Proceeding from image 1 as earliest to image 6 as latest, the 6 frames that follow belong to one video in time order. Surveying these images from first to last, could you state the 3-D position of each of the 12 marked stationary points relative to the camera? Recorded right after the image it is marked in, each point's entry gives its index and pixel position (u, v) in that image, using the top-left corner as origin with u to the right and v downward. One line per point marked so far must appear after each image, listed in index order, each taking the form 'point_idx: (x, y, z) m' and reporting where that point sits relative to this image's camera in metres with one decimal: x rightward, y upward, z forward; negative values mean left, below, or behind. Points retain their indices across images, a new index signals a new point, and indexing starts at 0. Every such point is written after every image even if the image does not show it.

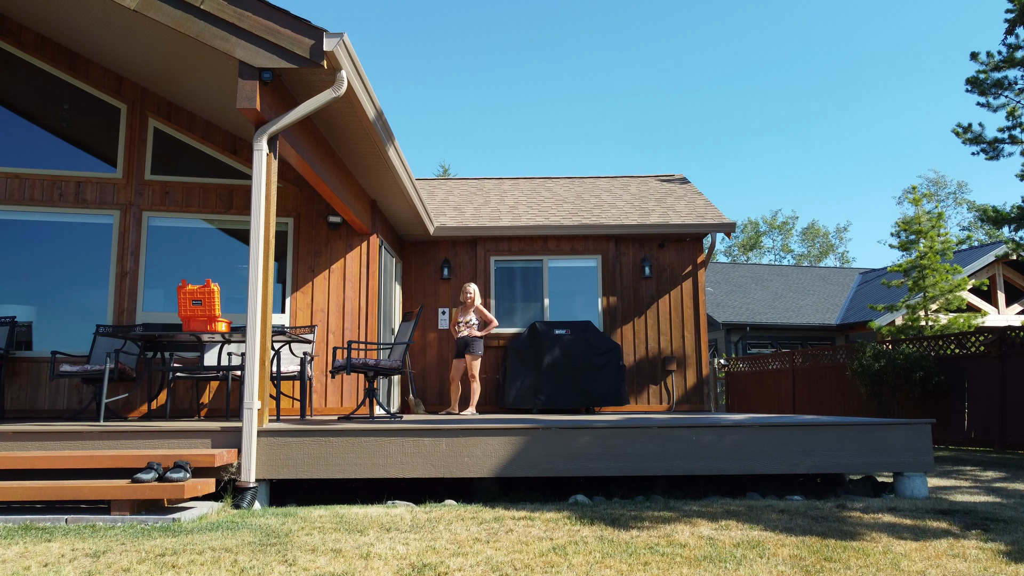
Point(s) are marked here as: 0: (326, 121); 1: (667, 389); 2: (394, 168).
0: (-1.9, +1.7, +5.5) m
1: (+2.6, -1.7, +9.1) m
2: (-1.4, +1.4, +6.4) m
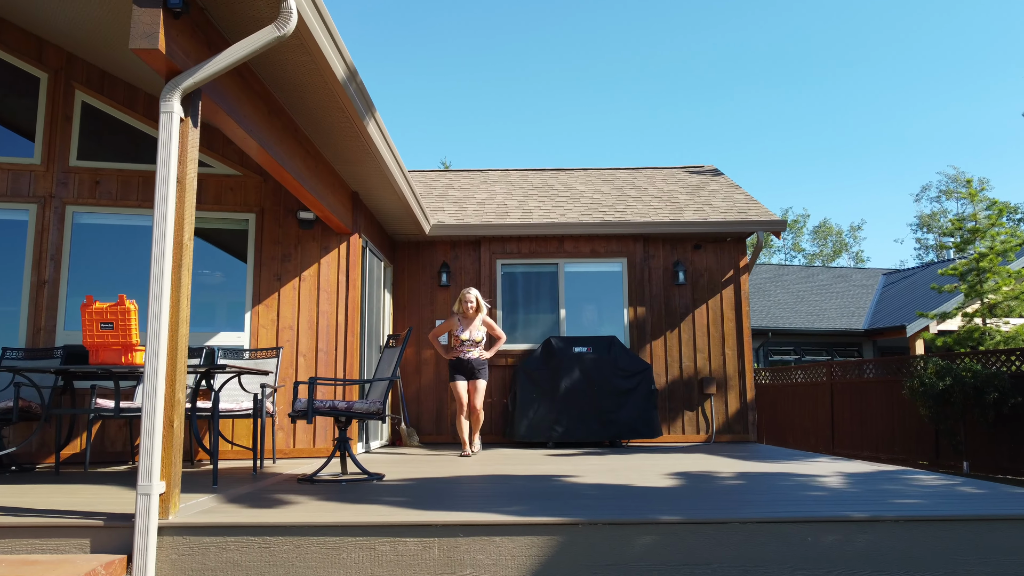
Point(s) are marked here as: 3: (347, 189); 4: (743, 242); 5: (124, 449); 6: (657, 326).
0: (-1.8, +1.6, +4.1) m
1: (+2.7, -1.8, +7.7) m
2: (-1.3, +1.3, +5.0) m
3: (-1.8, +1.1, +6.0) m
4: (+3.4, +0.7, +8.1) m
5: (-3.9, -1.6, +5.4) m
6: (+2.1, -0.6, +7.8) m
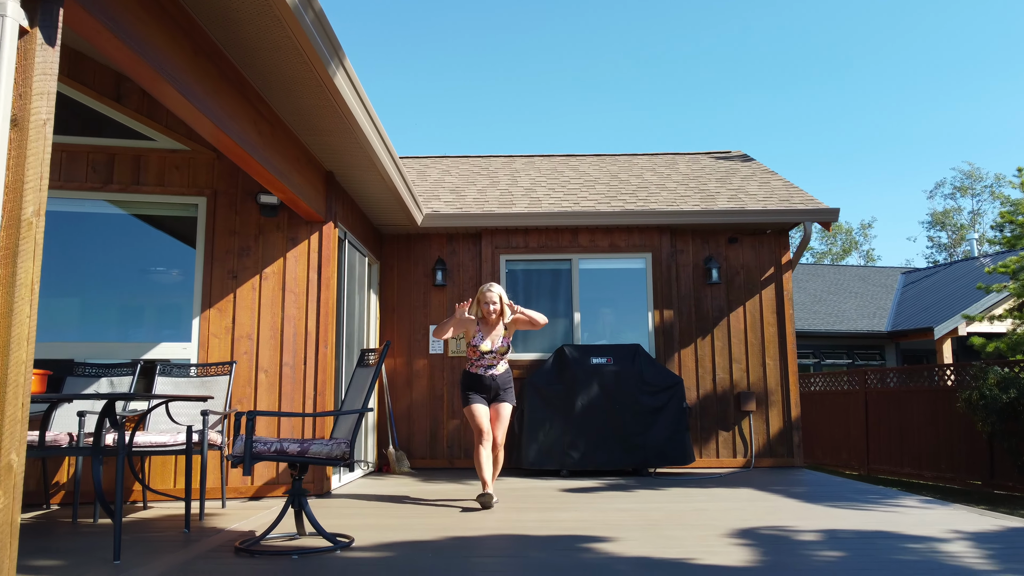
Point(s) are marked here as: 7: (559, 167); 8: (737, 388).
0: (-1.7, +1.6, +3.1) m
1: (+2.8, -1.8, +6.6) m
2: (-1.2, +1.3, +3.9) m
3: (-1.8, +1.1, +4.9) m
4: (+3.5, +0.7, +7.0) m
5: (-3.8, -1.6, +4.4) m
6: (+2.2, -0.6, +6.7) m
7: (+0.7, +1.9, +8.6) m
8: (+2.8, -1.2, +6.7) m
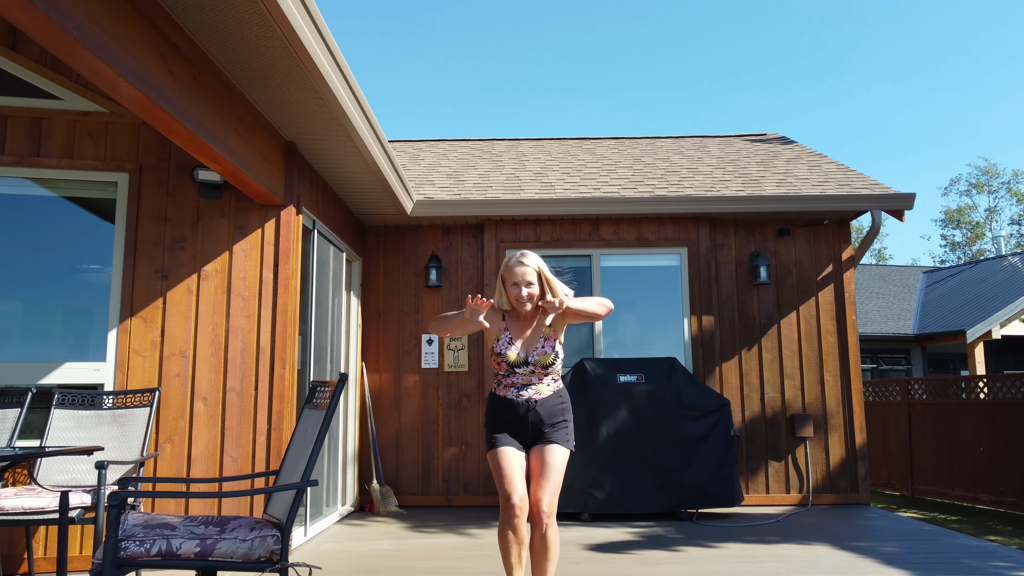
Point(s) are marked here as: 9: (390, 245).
0: (-1.6, +1.6, +2.0) m
1: (+2.9, -1.8, +5.5) m
2: (-1.1, +1.3, +2.8) m
3: (-1.7, +1.1, +3.8) m
4: (+3.6, +0.7, +5.9) m
5: (-3.8, -1.7, +3.3) m
6: (+2.3, -0.6, +5.6) m
7: (+0.8, +1.9, +7.5) m
8: (+2.9, -1.2, +5.6) m
9: (-1.3, +0.5, +5.9) m
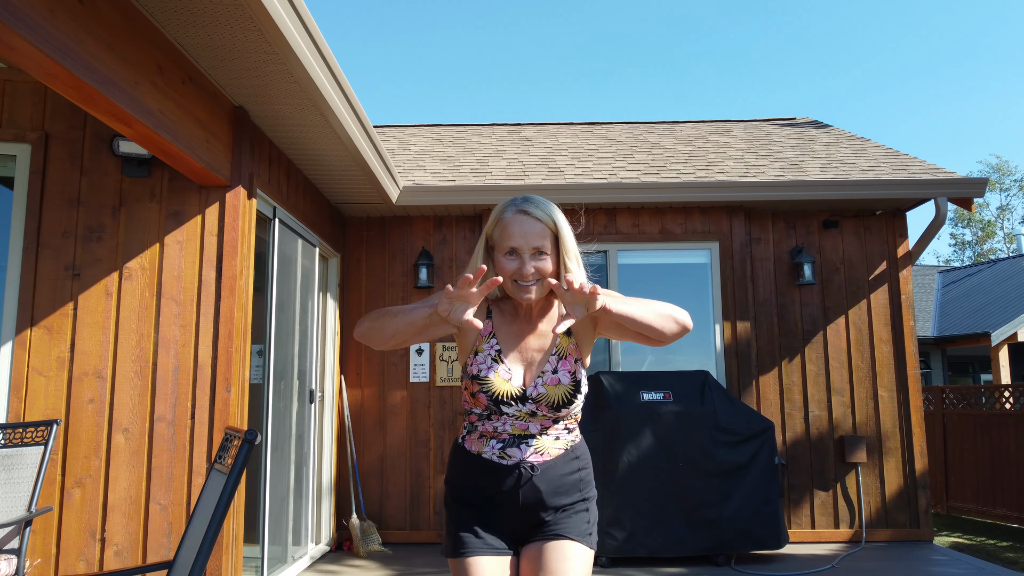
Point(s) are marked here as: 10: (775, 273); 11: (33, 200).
0: (-1.6, +1.5, +1.2) m
1: (+2.9, -1.9, +4.7) m
2: (-1.1, +1.3, +2.0) m
3: (-1.7, +1.1, +3.0) m
4: (+3.6, +0.7, +5.1) m
5: (-3.7, -1.7, +2.5) m
6: (+2.3, -0.6, +4.8) m
7: (+0.9, +1.9, +6.7) m
8: (+2.9, -1.3, +4.8) m
9: (-1.3, +0.5, +5.1) m
10: (+2.4, +0.1, +4.9) m
11: (-2.6, +0.5, +3.0) m
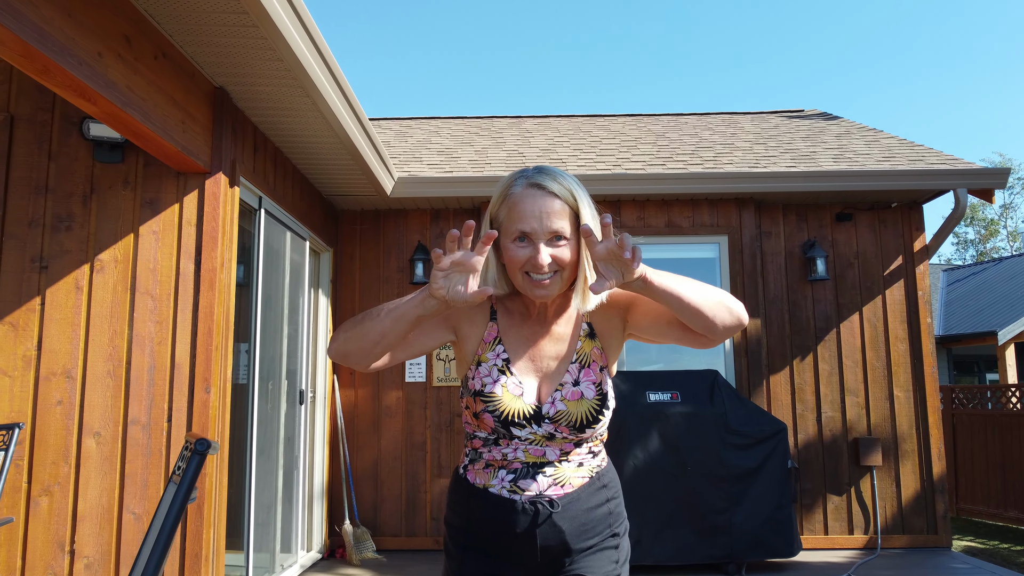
0: (-1.6, +1.6, +1.0) m
1: (+2.9, -1.8, +4.5) m
2: (-1.1, +1.3, +1.8) m
3: (-1.7, +1.1, +2.8) m
4: (+3.6, +0.7, +4.9) m
5: (-3.7, -1.6, +2.3) m
6: (+2.3, -0.5, +4.6) m
7: (+0.9, +2.0, +6.5) m
8: (+2.9, -1.2, +4.6) m
9: (-1.3, +0.5, +4.9) m
10: (+2.4, +0.2, +4.7) m
11: (-2.6, +0.5, +2.8) m
